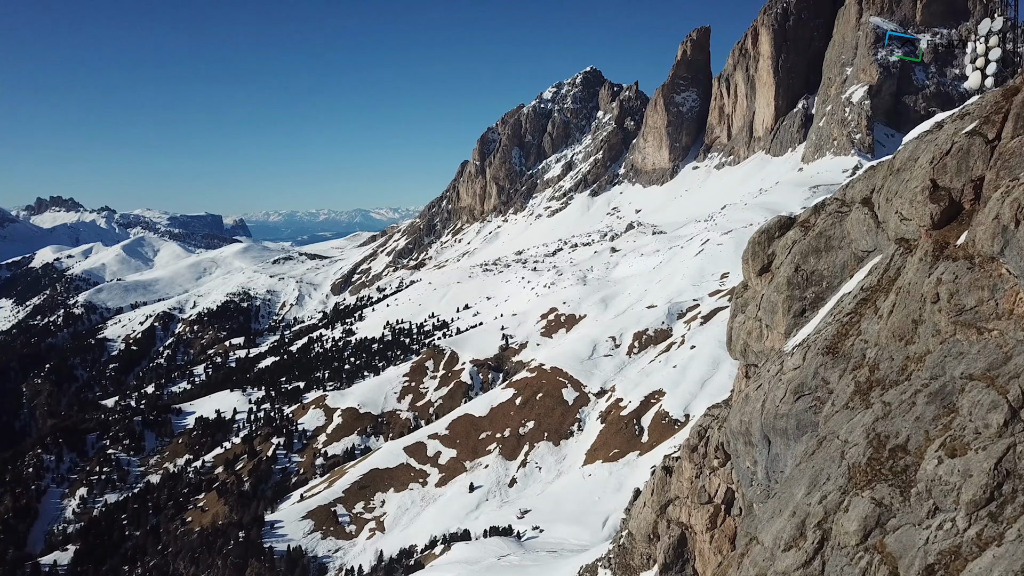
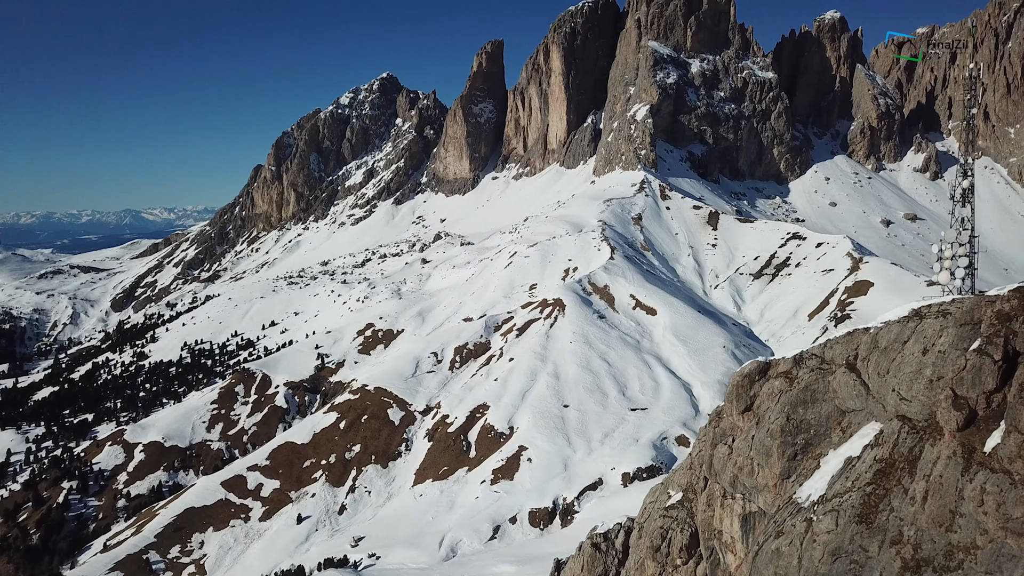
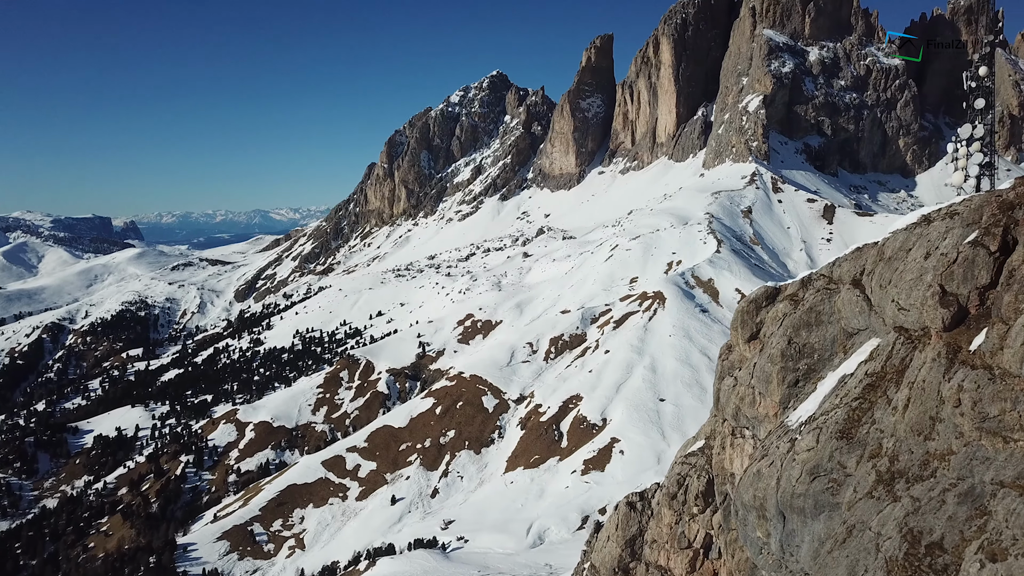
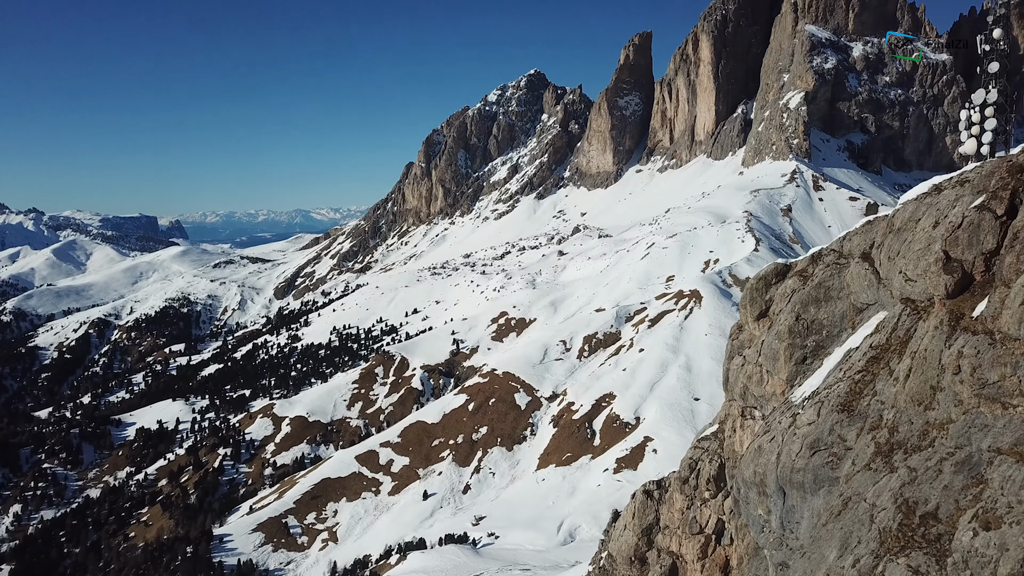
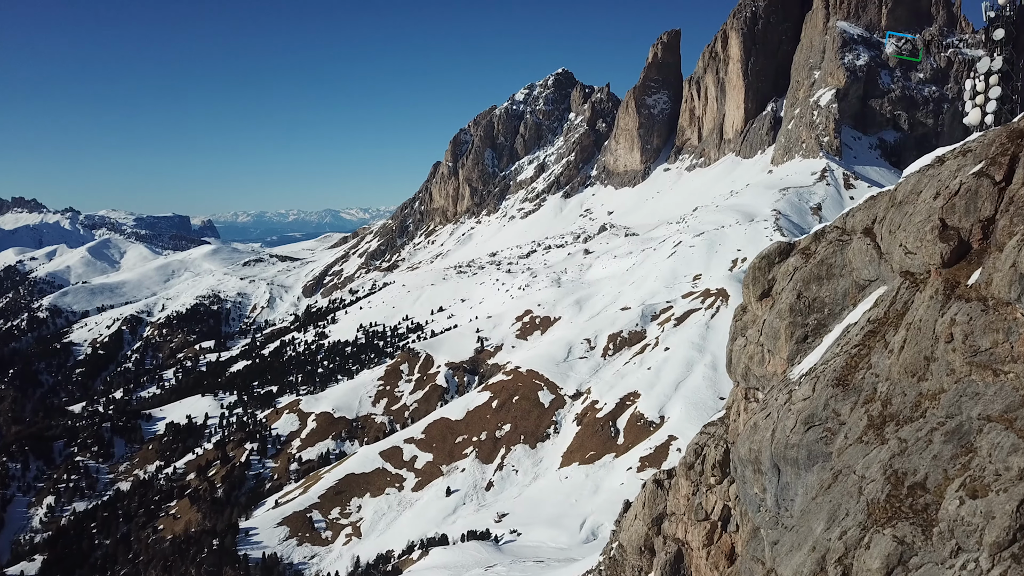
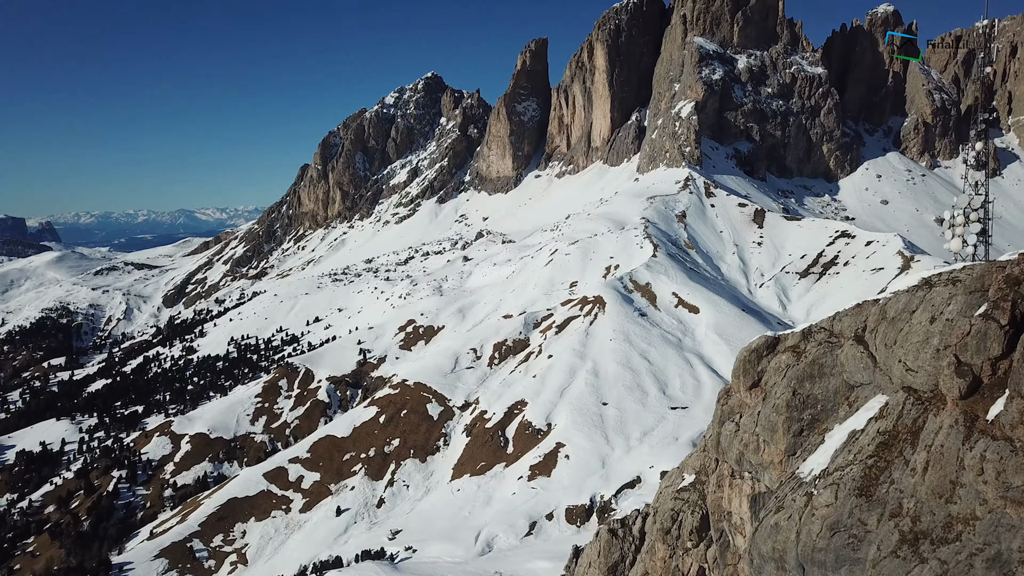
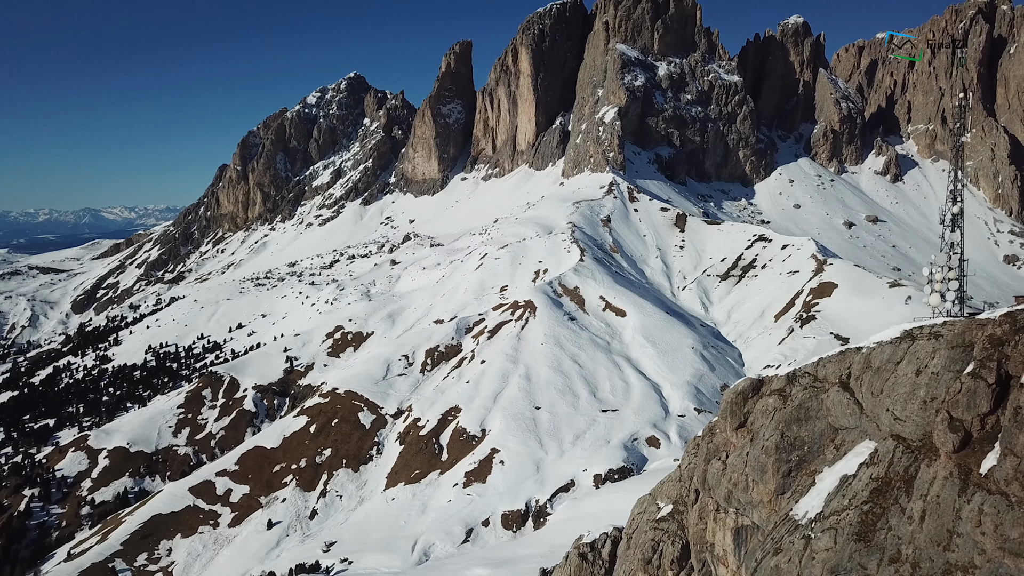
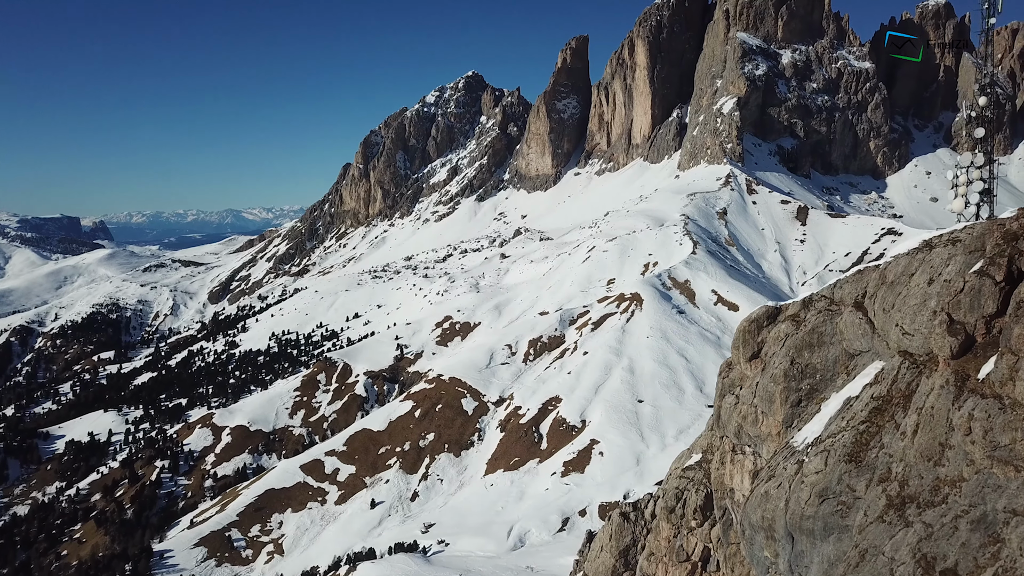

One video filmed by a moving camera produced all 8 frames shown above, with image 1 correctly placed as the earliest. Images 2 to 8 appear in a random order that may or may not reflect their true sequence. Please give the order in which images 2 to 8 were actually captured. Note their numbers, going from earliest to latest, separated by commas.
5, 4, 3, 8, 6, 2, 7
